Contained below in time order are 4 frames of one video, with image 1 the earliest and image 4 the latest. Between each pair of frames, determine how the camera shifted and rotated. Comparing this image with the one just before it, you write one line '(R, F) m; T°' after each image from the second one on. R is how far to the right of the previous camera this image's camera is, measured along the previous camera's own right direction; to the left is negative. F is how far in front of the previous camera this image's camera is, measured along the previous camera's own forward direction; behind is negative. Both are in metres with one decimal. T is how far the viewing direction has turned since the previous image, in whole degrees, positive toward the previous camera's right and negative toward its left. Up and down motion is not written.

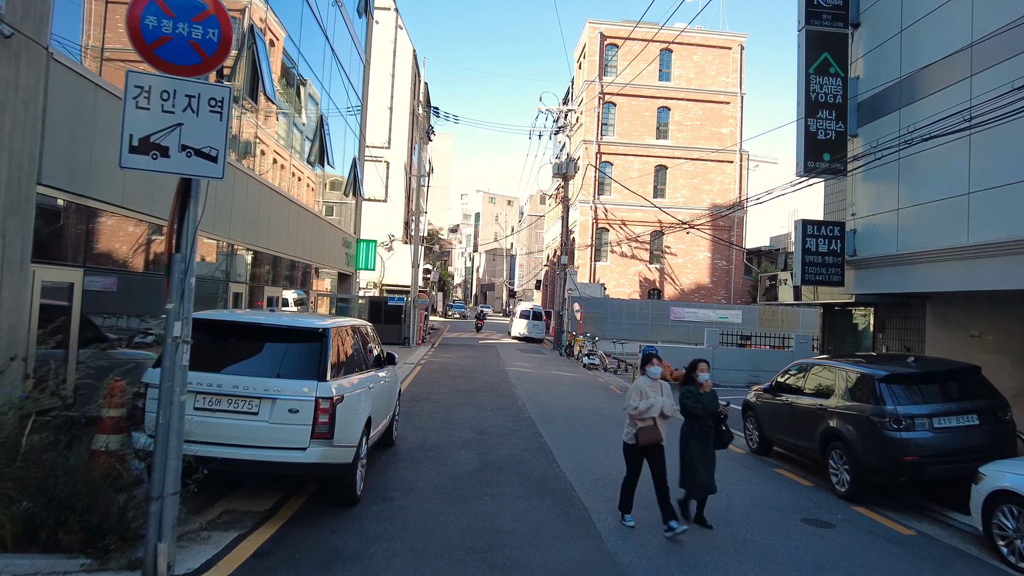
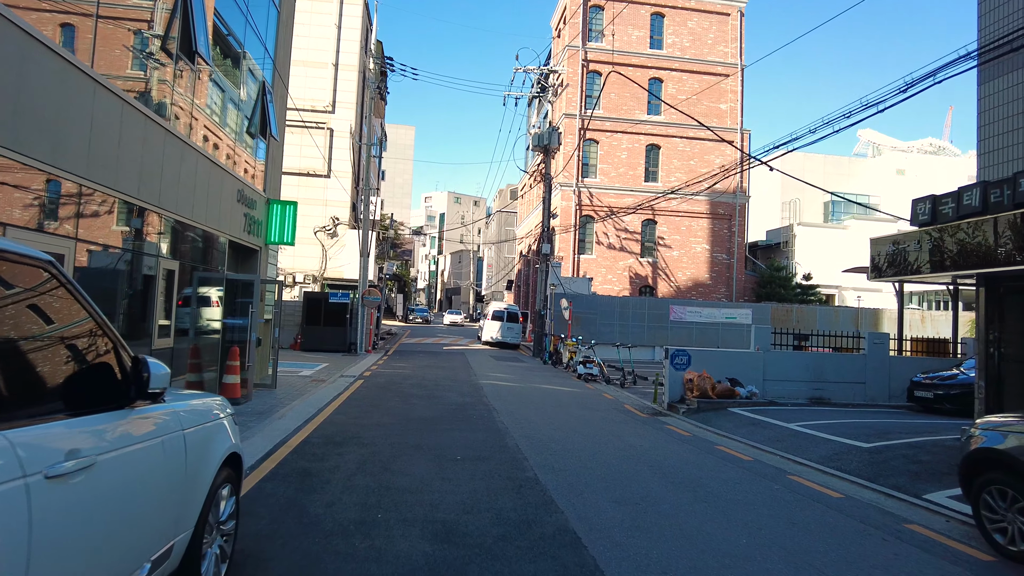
(-0.3, +6.0) m; +3°
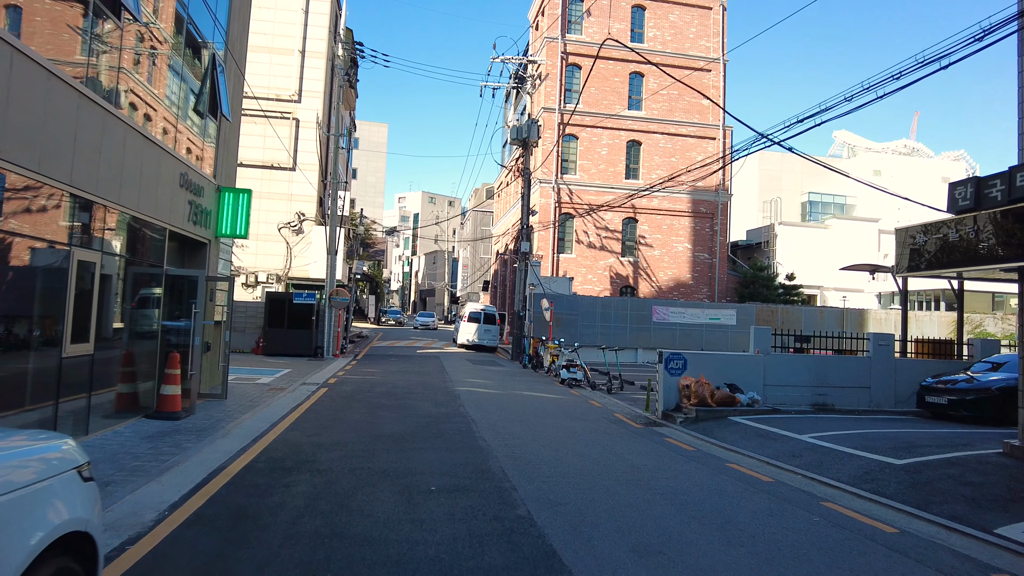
(-0.1, +1.4) m; +2°
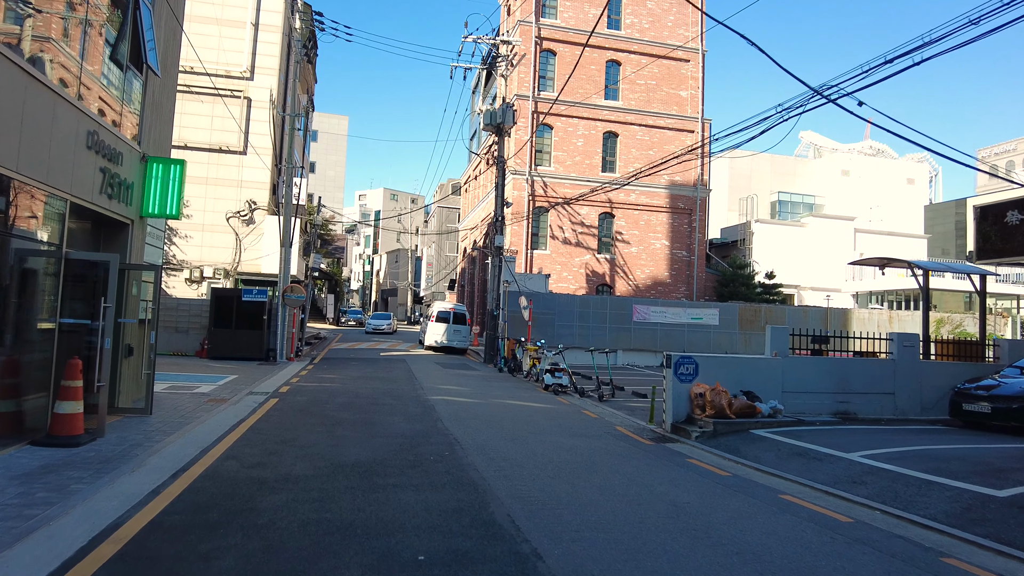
(-0.4, +2.0) m; +3°
